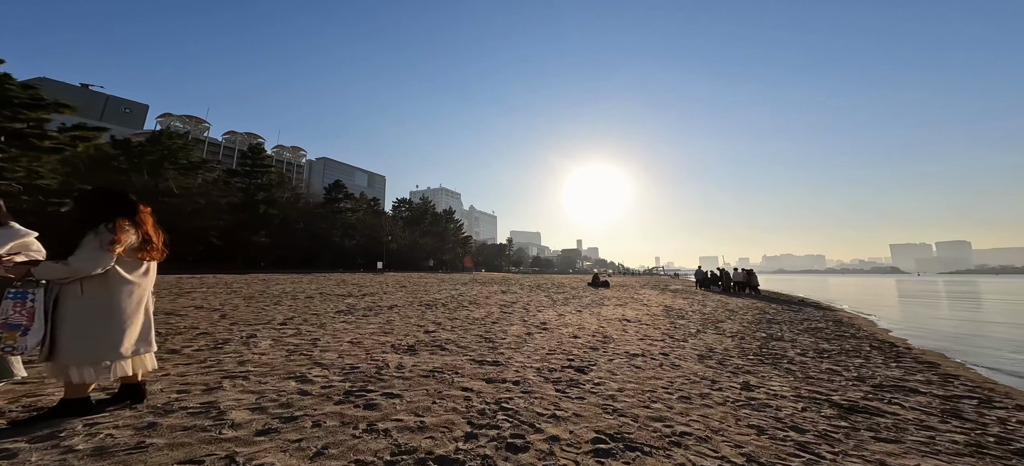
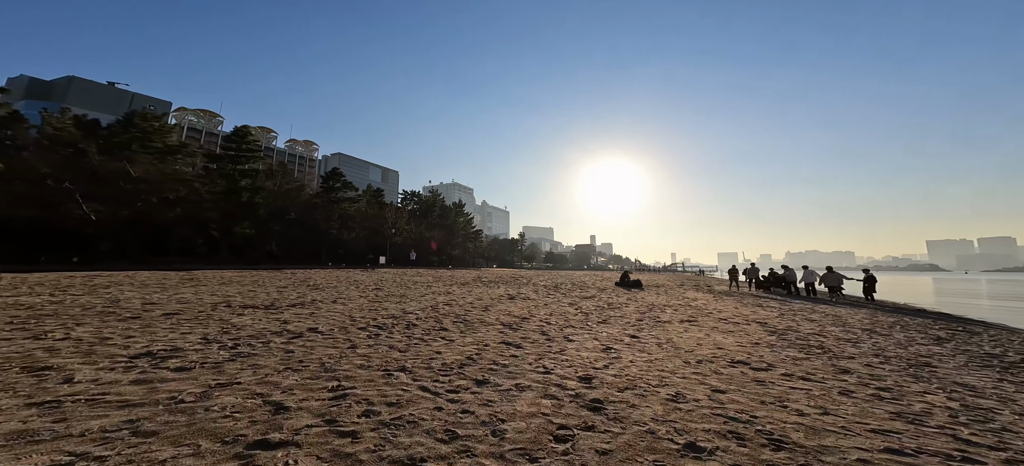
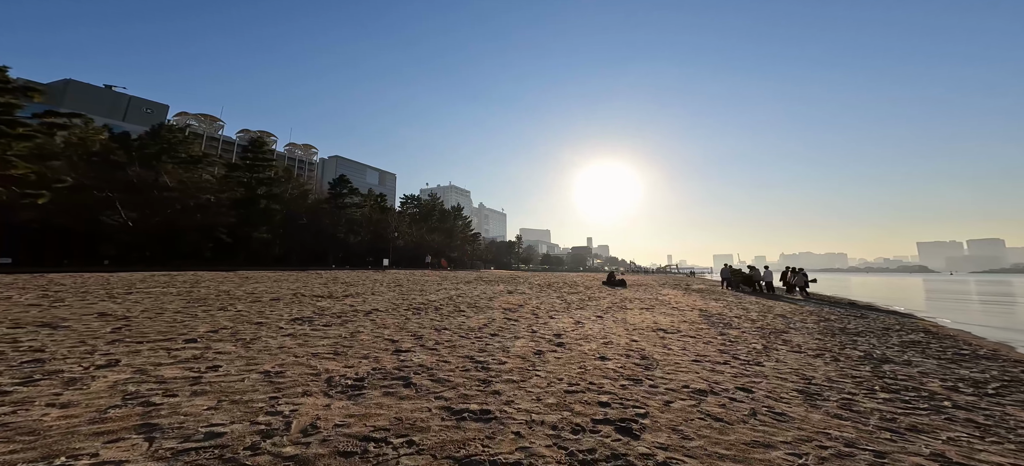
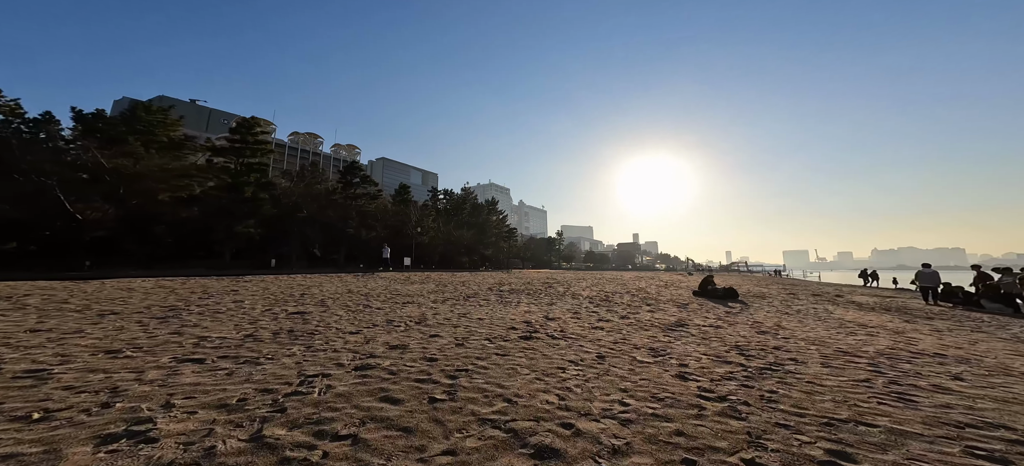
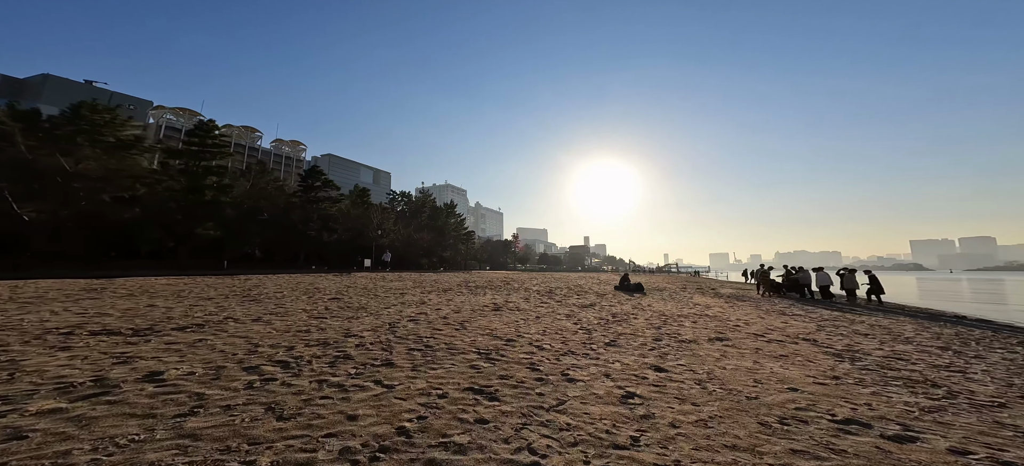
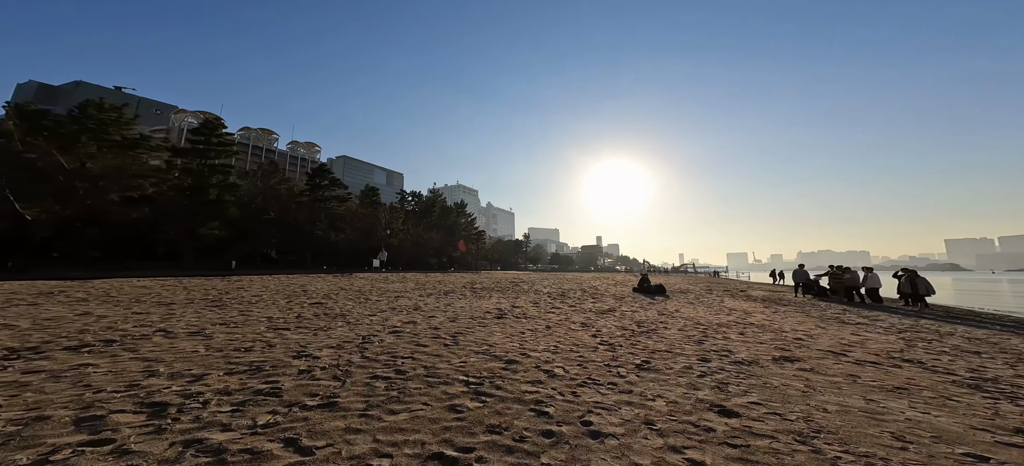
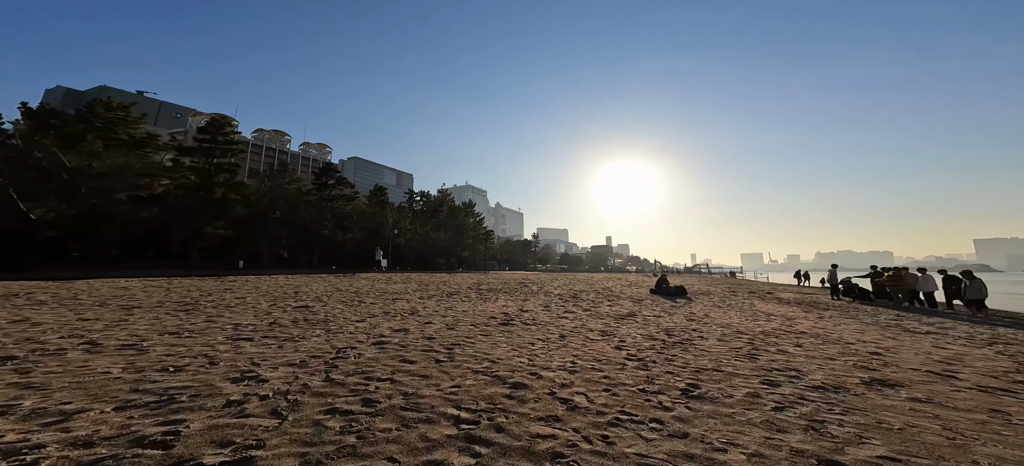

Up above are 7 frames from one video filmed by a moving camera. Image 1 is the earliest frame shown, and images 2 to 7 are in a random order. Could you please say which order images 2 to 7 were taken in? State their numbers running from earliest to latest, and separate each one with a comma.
3, 2, 5, 6, 7, 4
